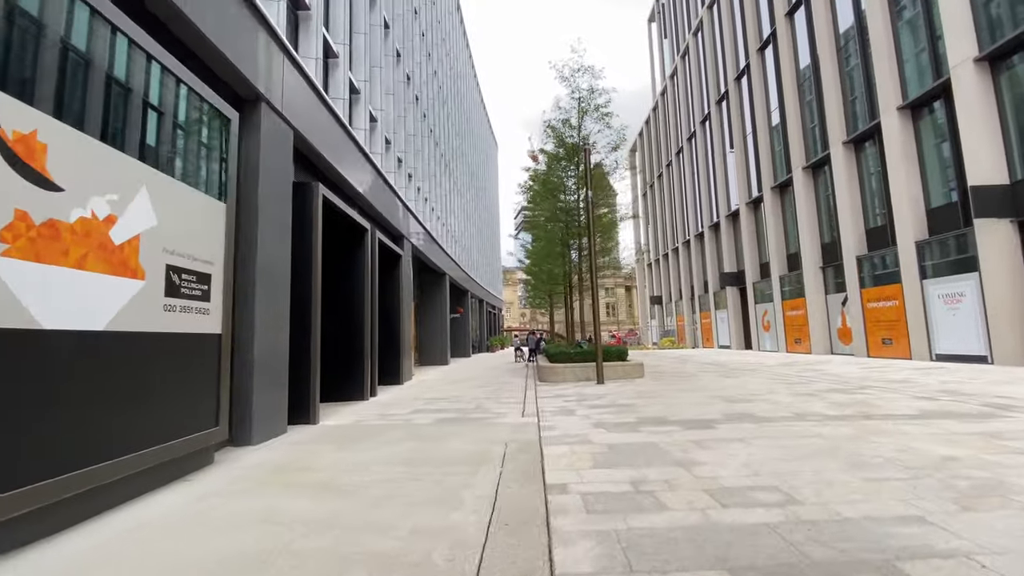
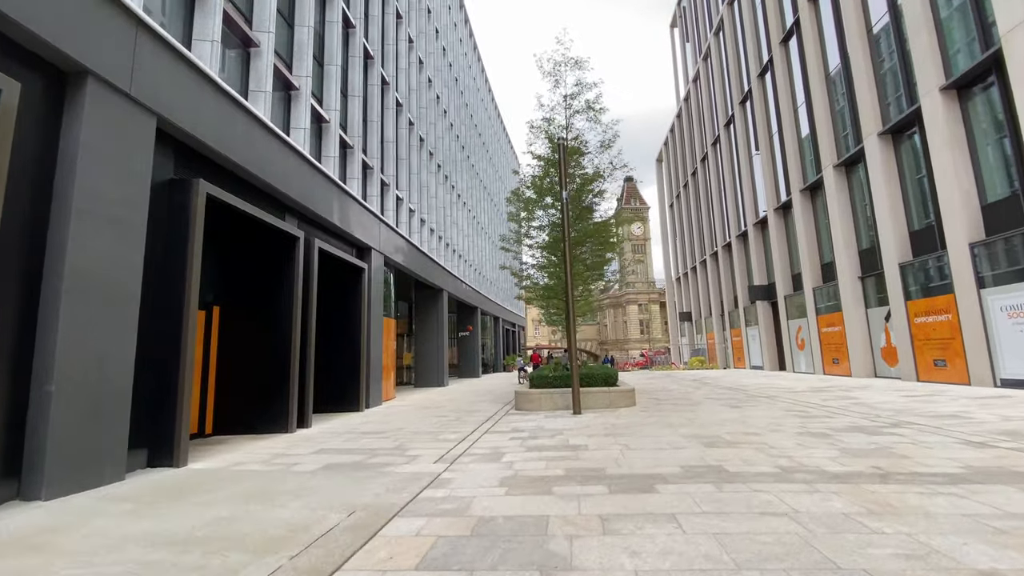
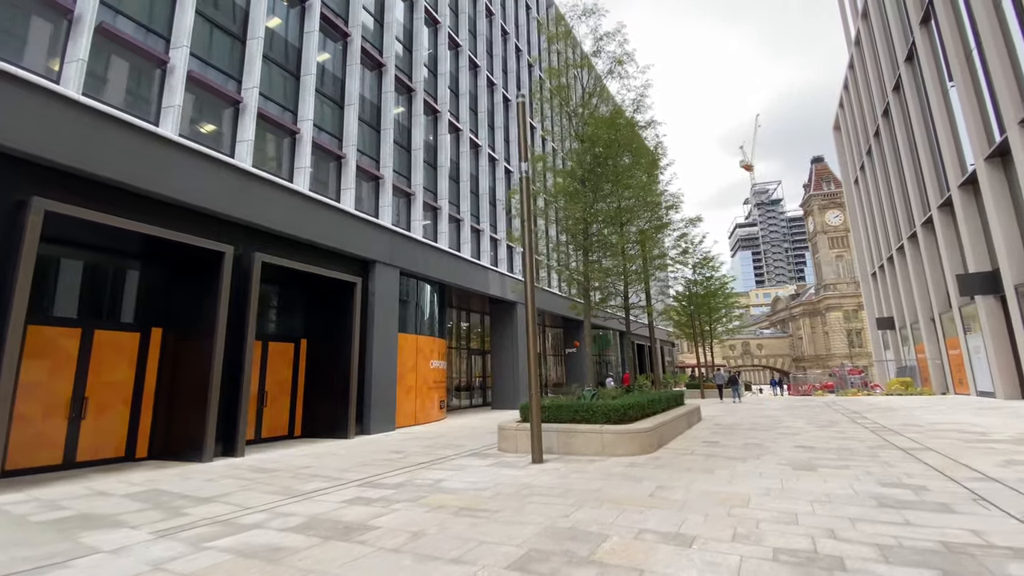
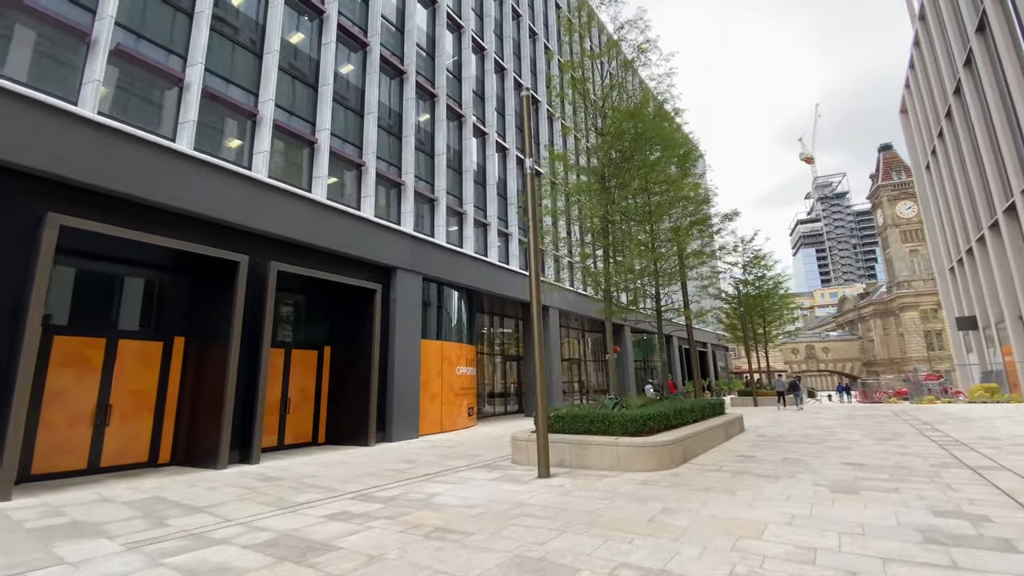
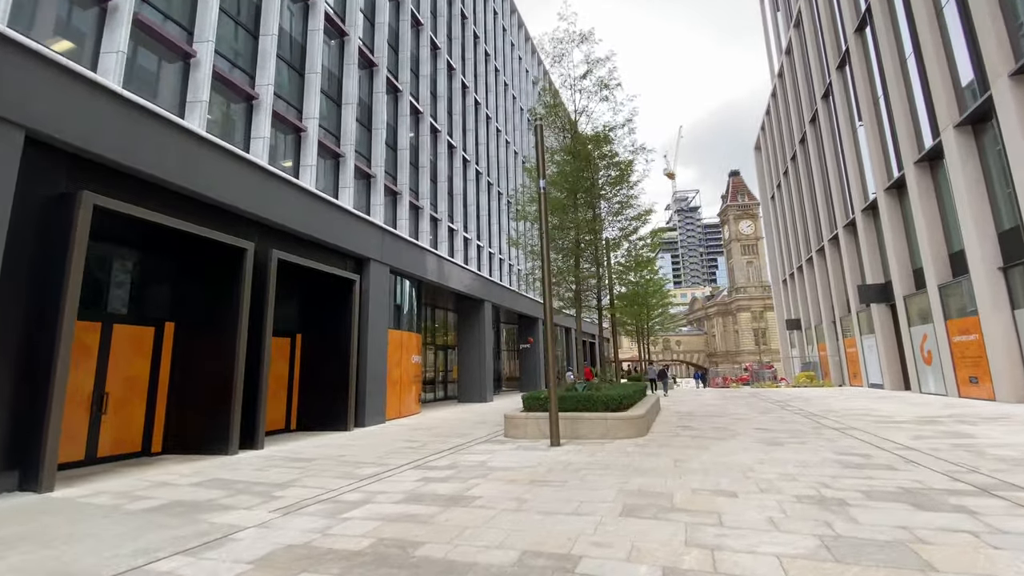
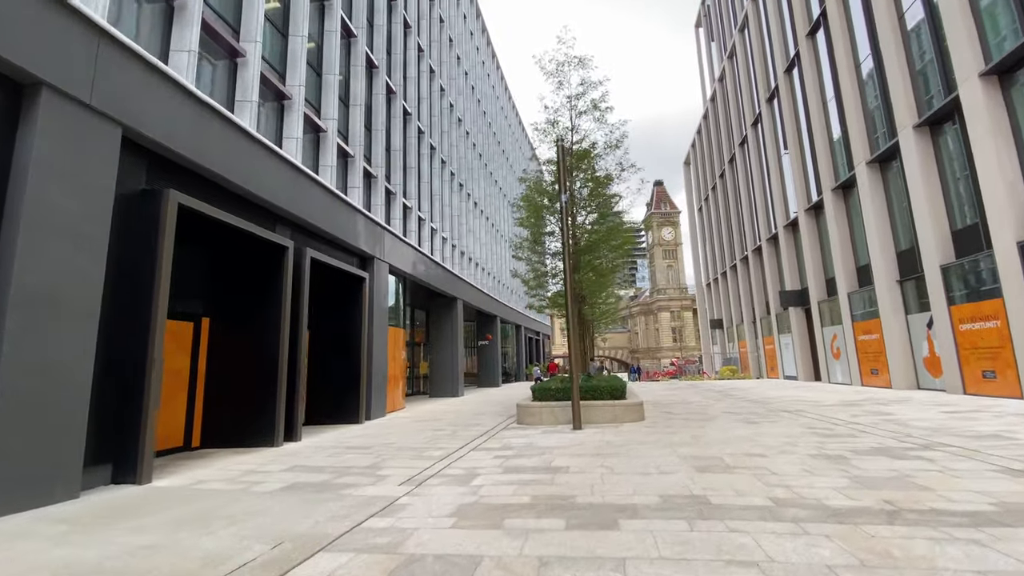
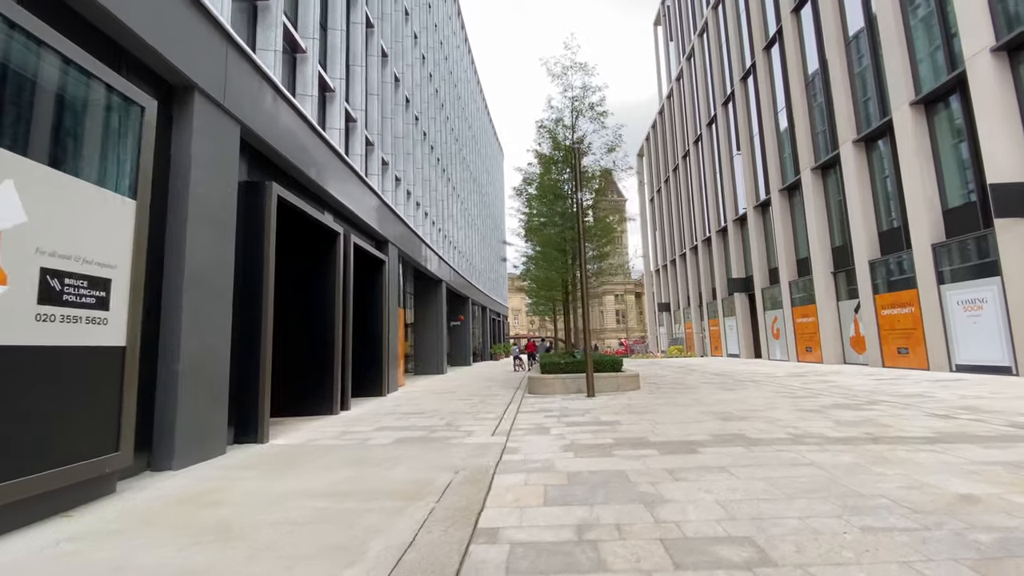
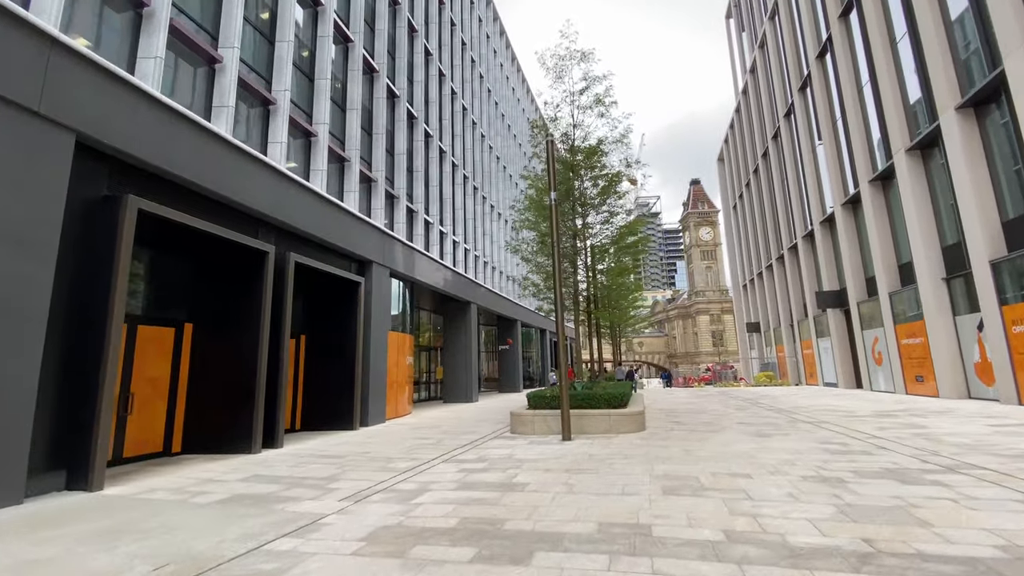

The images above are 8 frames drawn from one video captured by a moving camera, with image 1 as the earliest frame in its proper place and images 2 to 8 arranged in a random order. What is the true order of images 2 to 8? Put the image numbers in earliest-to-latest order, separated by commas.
7, 2, 6, 8, 5, 3, 4
